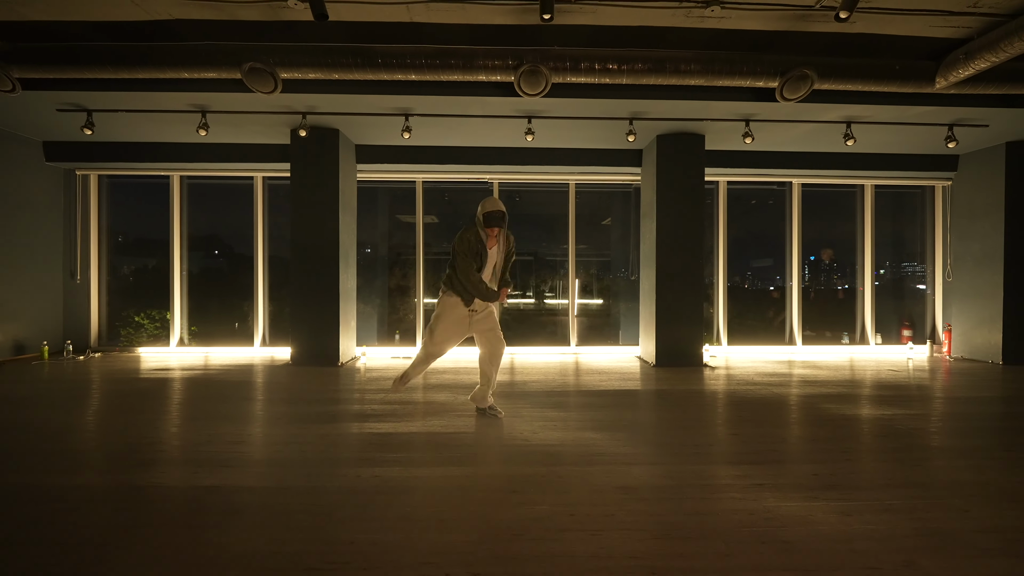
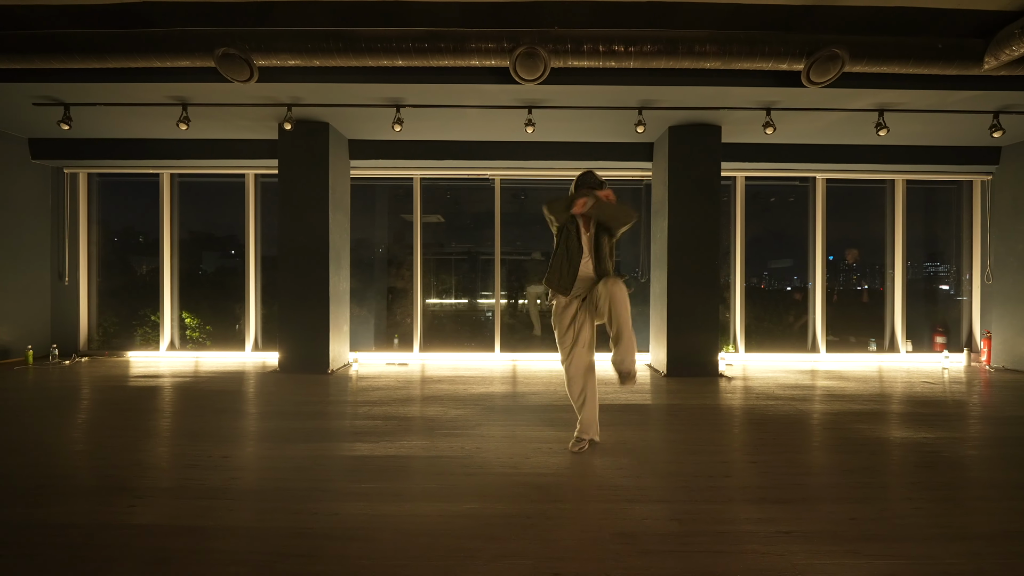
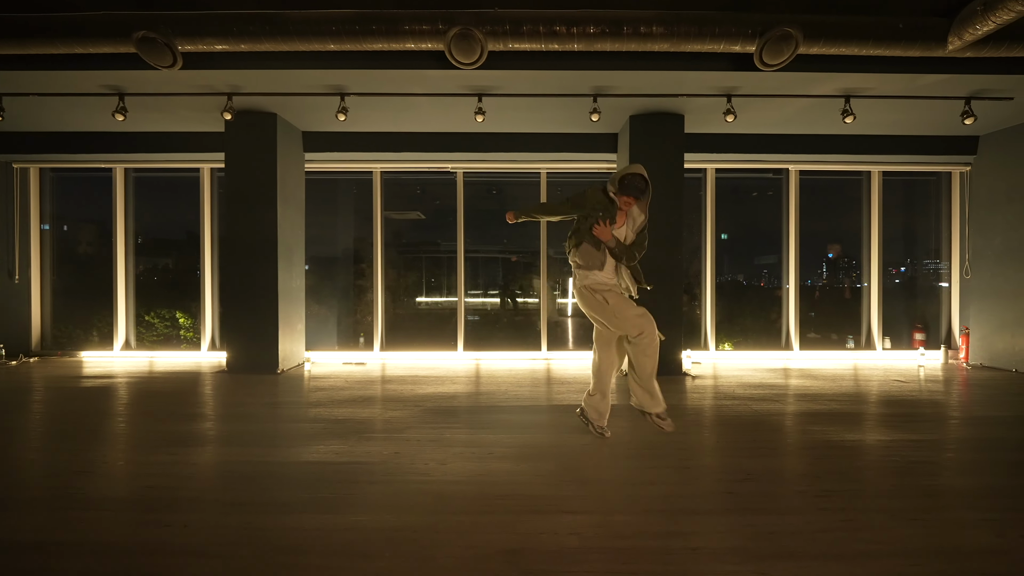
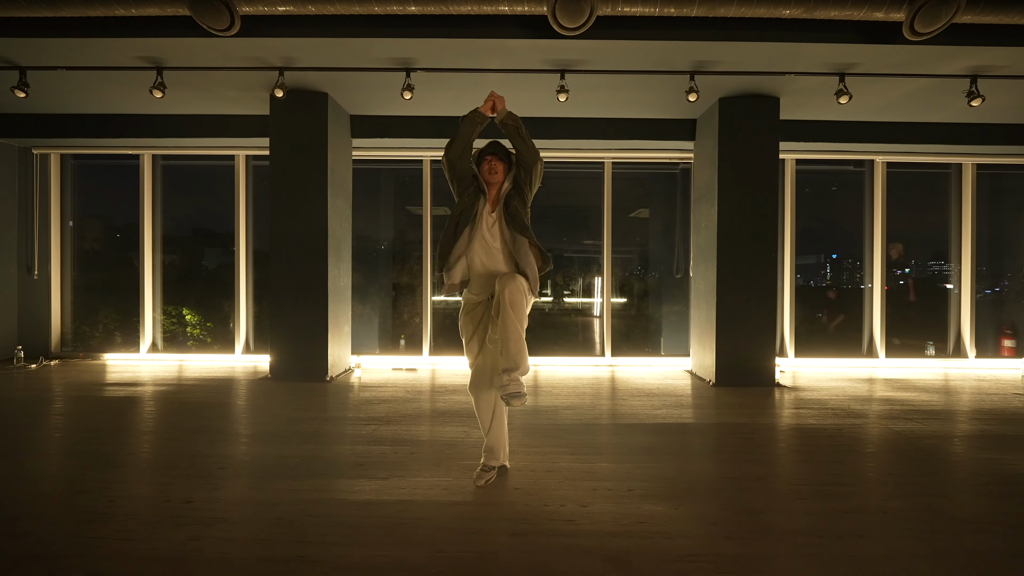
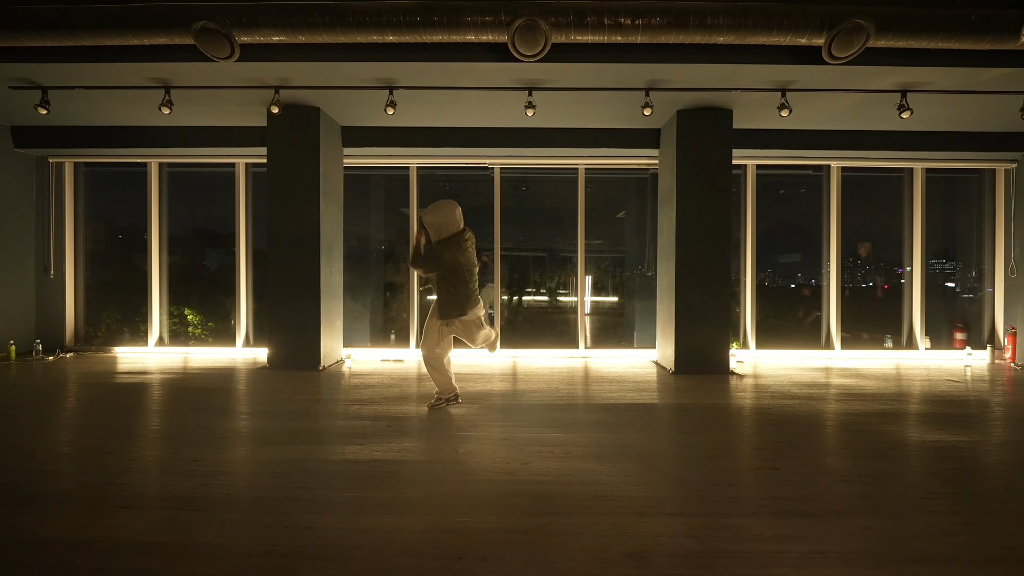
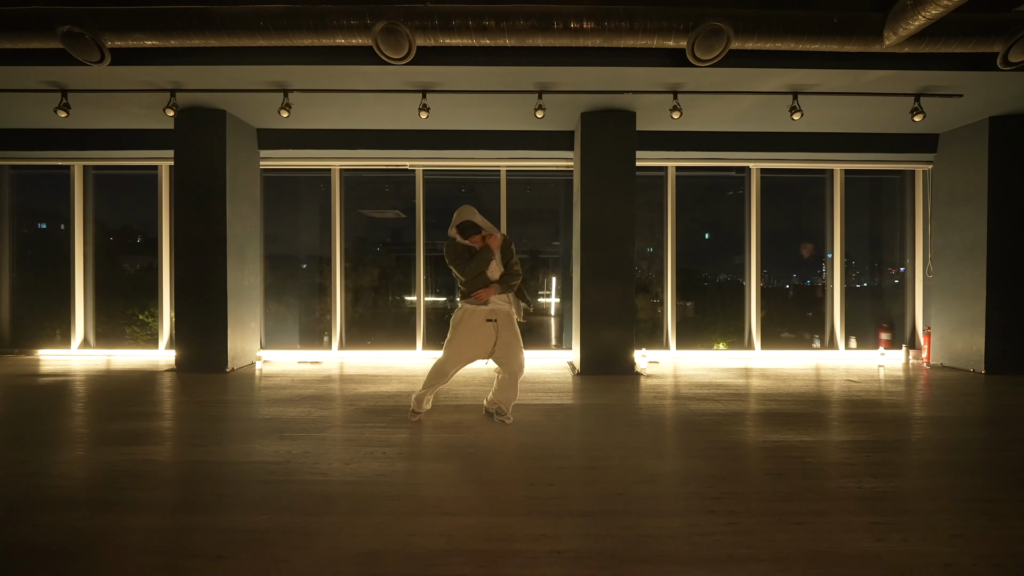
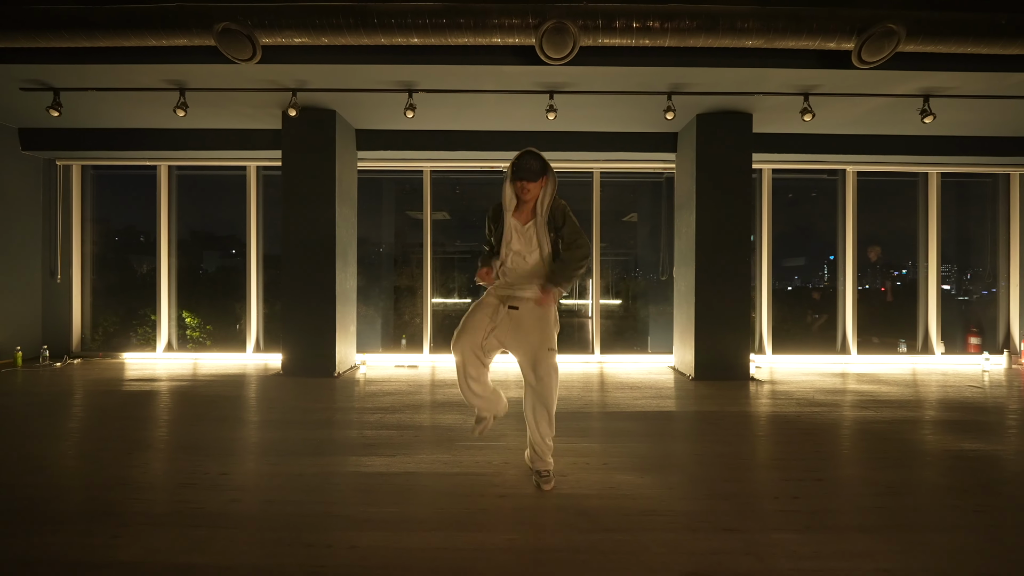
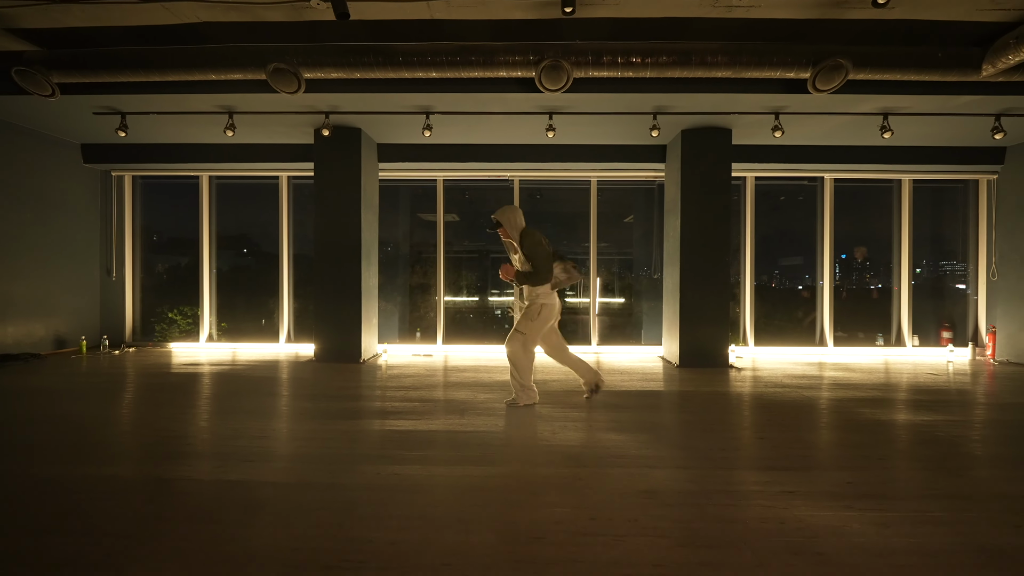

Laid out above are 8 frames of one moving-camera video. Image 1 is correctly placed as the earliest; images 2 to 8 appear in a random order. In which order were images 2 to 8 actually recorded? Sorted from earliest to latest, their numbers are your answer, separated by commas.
8, 5, 4, 7, 2, 3, 6
